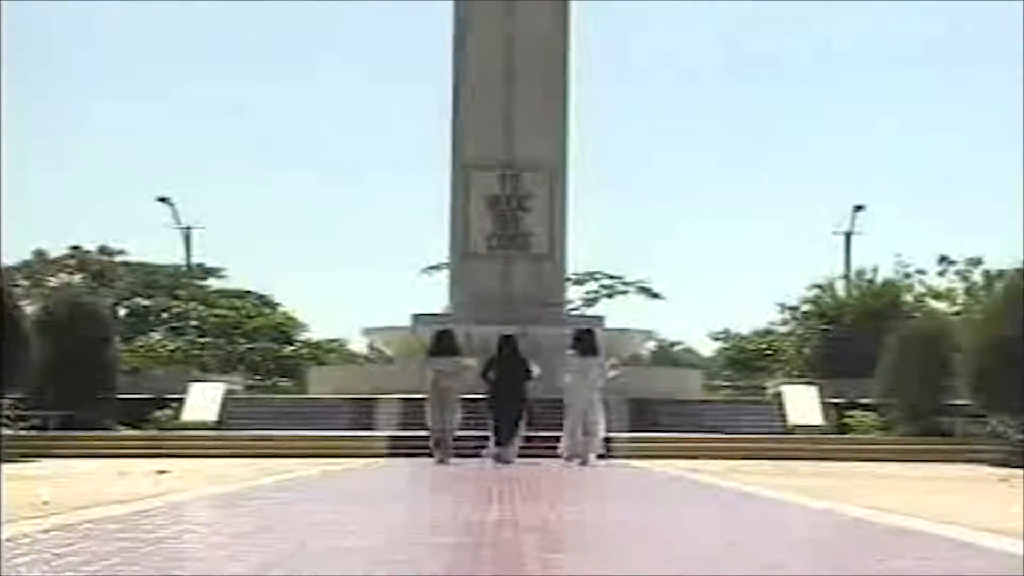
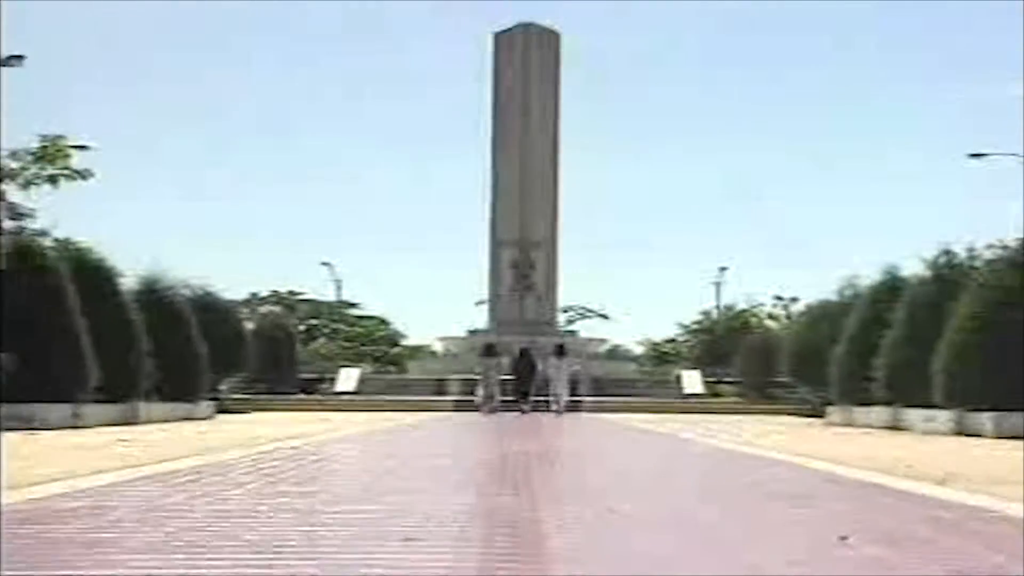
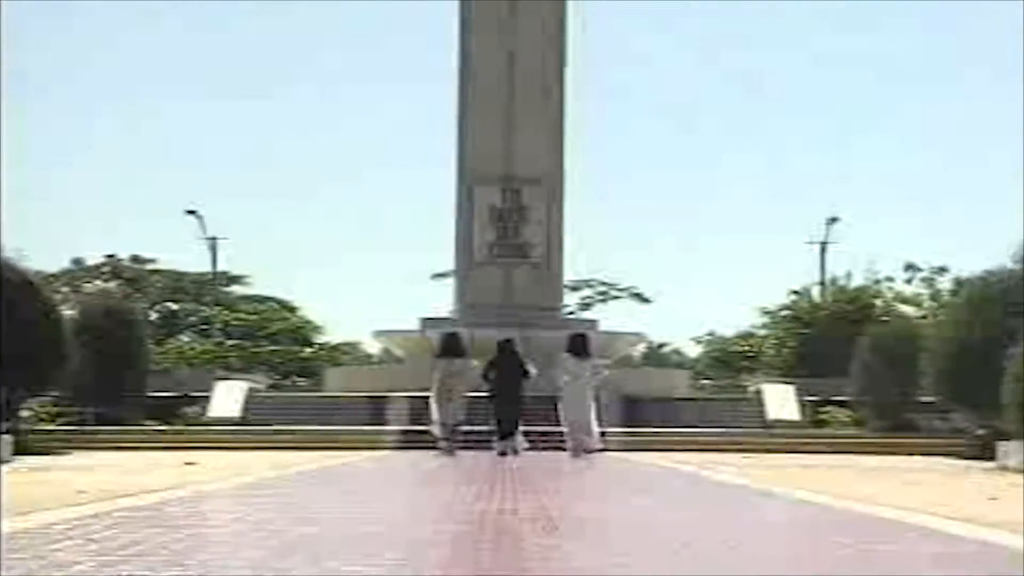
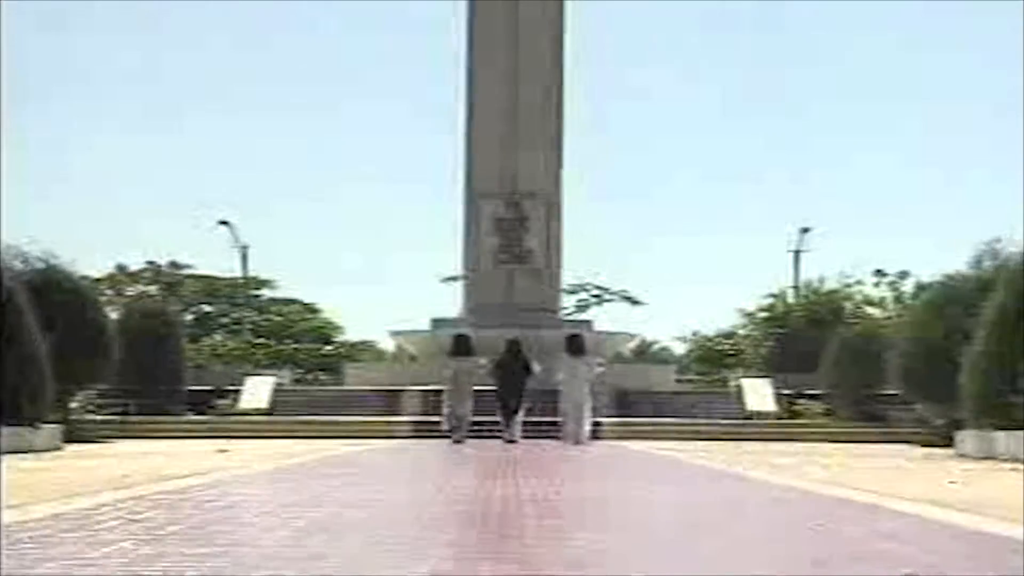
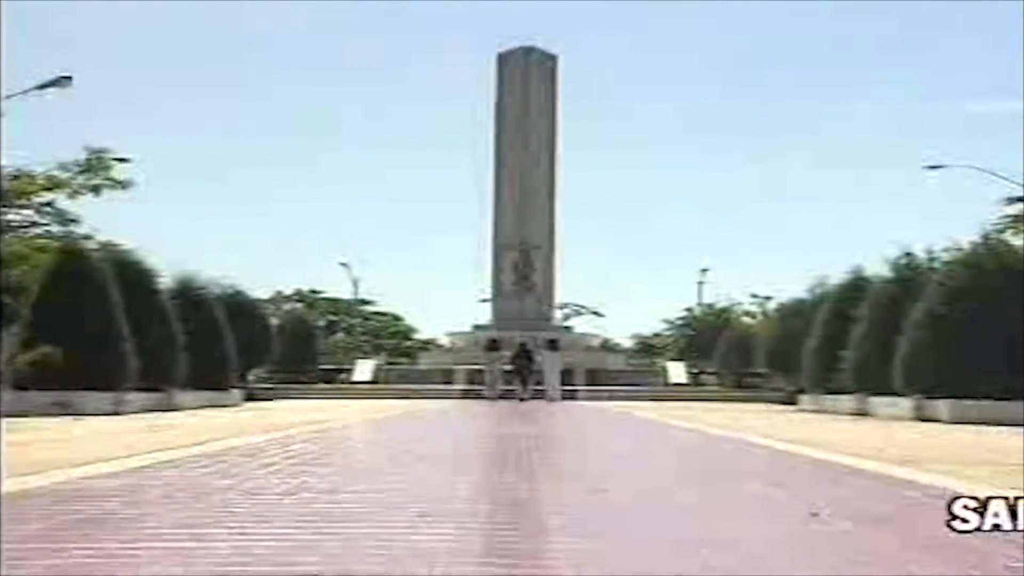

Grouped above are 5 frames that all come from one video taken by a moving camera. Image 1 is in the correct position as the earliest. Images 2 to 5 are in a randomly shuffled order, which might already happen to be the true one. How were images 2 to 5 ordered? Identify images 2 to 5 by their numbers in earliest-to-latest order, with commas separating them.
3, 4, 2, 5
